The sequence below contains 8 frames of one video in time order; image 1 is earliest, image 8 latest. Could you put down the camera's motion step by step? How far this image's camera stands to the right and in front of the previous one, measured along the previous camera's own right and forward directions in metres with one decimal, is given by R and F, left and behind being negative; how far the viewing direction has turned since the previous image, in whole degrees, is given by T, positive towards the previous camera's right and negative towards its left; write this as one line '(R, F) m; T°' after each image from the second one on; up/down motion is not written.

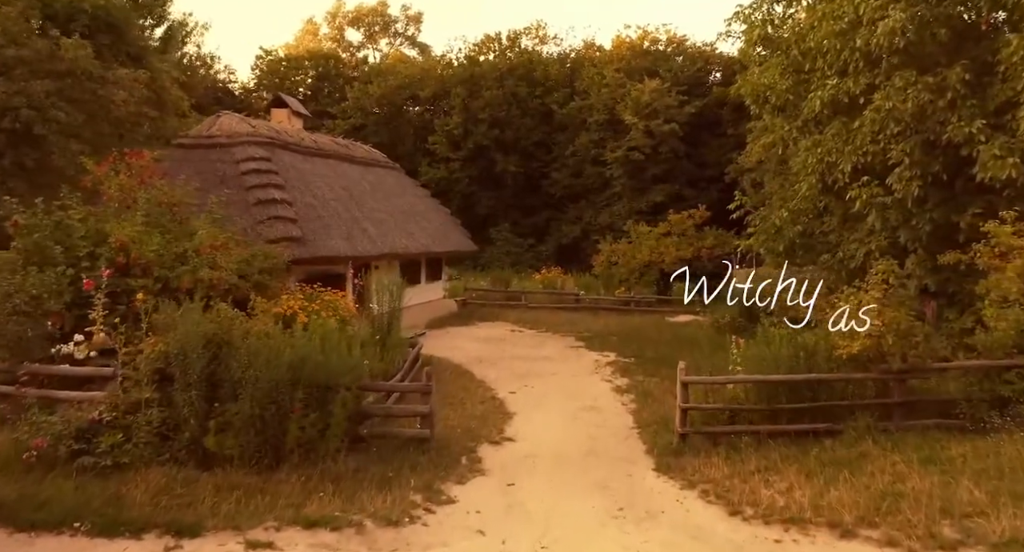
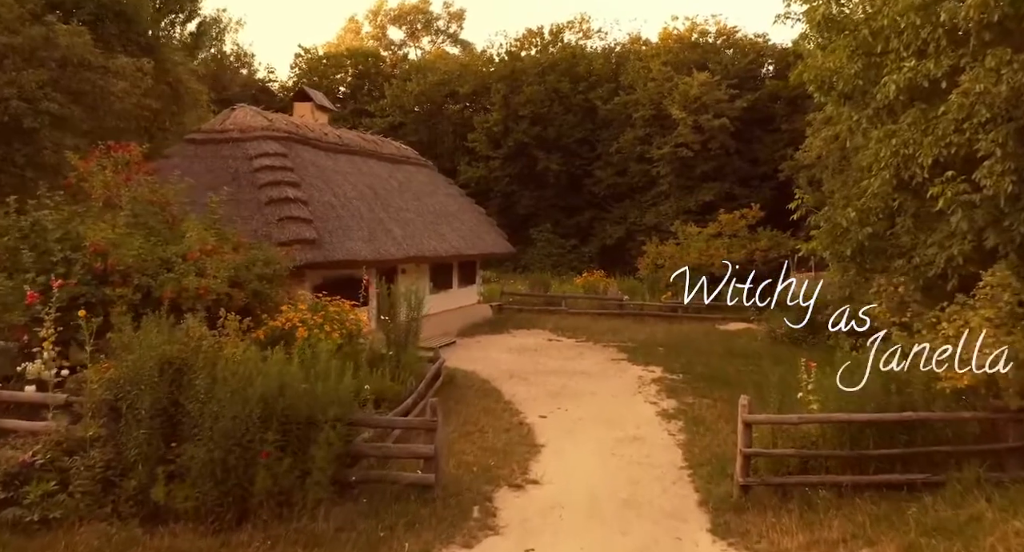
(+0.2, +1.2) m; -4°
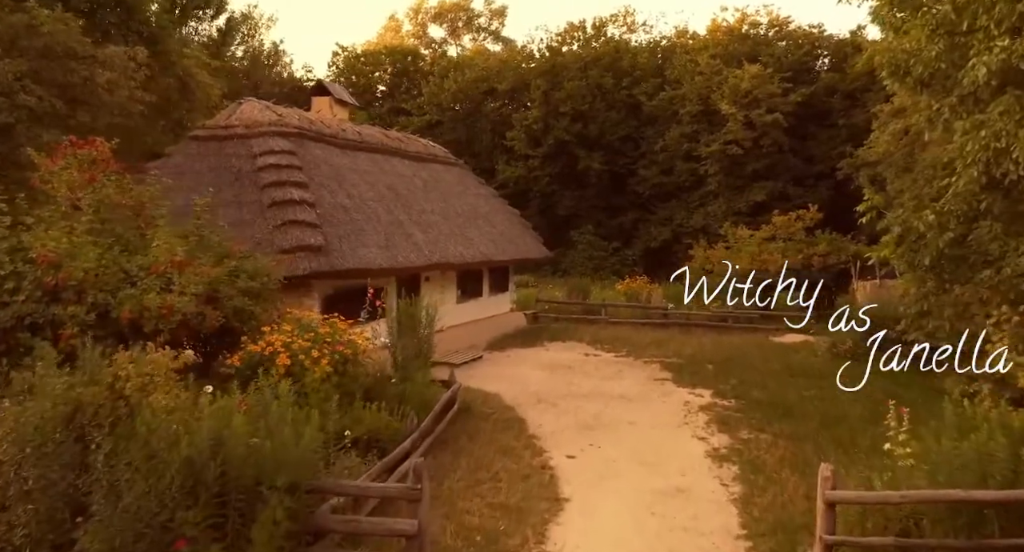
(+0.2, +1.3) m; -3°
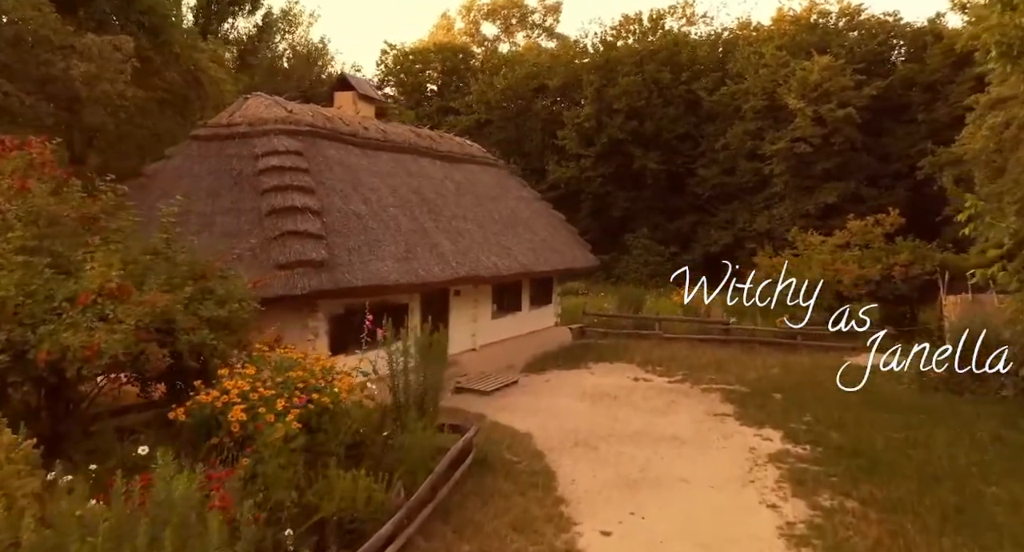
(+0.3, +1.5) m; -4°
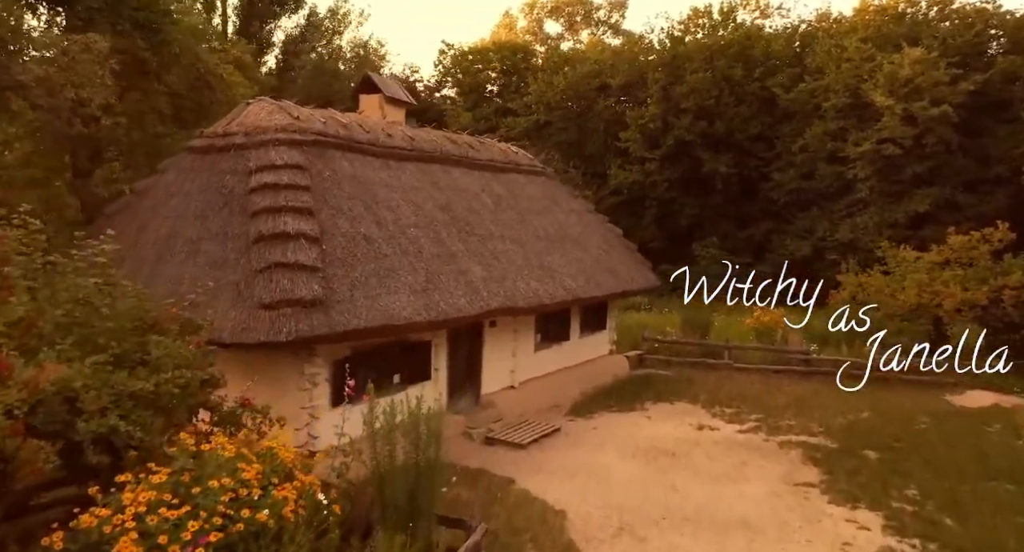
(+0.3, +1.6) m; -5°
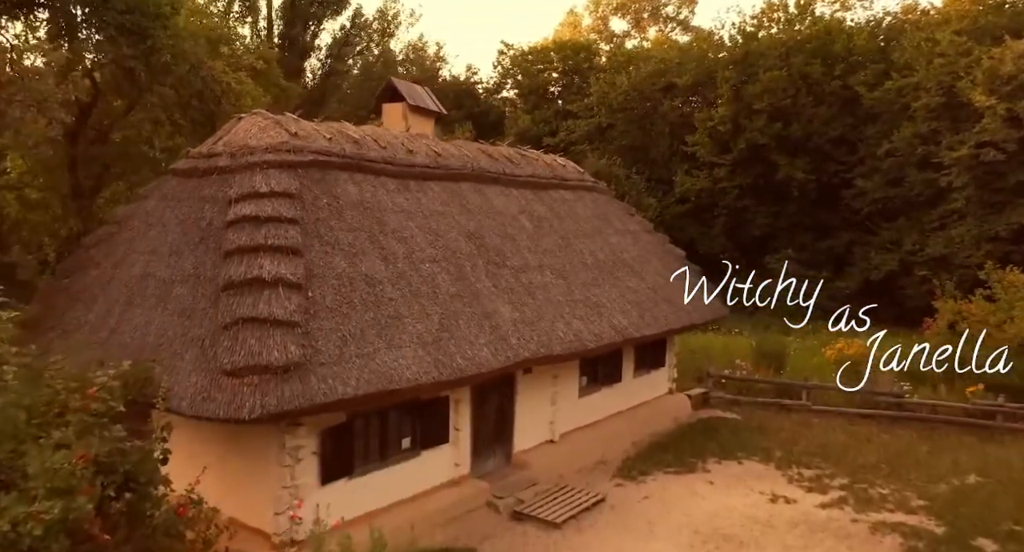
(+0.3, +1.5) m; -5°
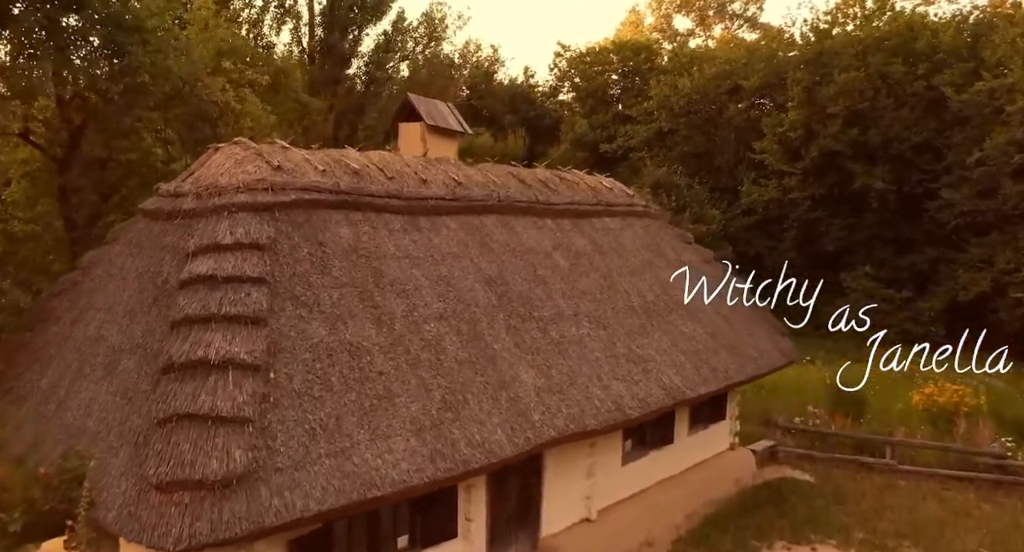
(+0.3, +1.4) m; -5°
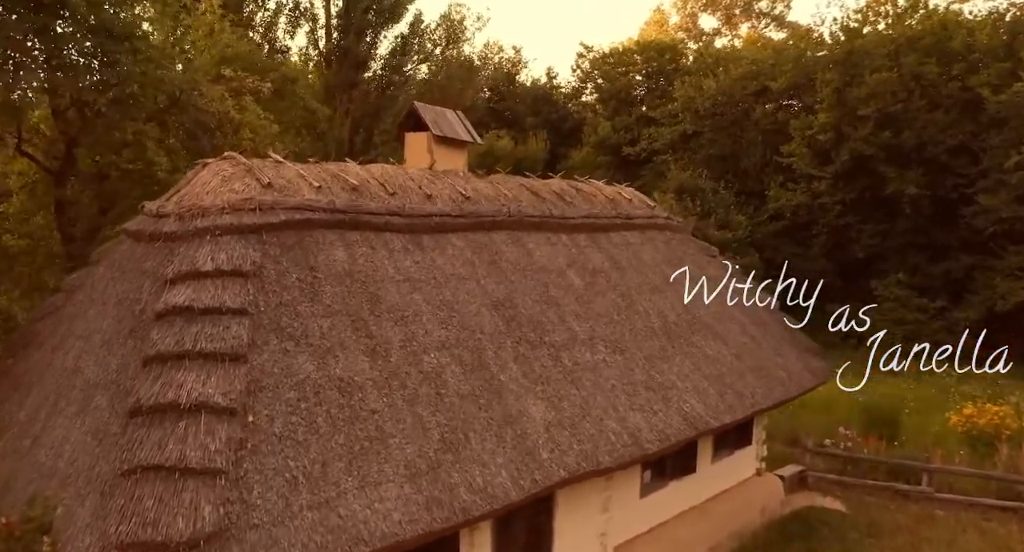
(+0.1, +0.5) m; -2°
